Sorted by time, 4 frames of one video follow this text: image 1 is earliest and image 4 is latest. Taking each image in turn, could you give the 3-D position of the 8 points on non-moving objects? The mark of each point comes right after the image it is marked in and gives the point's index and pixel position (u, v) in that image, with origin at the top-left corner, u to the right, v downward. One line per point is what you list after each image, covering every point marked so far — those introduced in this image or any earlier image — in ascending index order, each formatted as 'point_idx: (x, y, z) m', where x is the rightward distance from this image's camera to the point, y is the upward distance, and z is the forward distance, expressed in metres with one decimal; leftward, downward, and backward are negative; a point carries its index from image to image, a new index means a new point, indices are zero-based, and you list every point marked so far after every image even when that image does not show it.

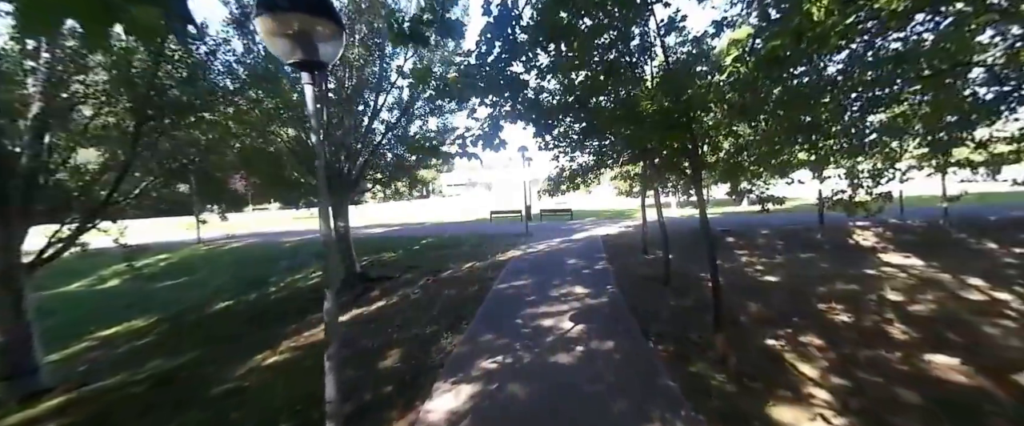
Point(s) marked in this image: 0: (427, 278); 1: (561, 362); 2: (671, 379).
0: (-2.2, -1.7, +8.6) m
1: (+0.6, -1.8, +4.2) m
2: (+1.7, -1.8, +3.8) m
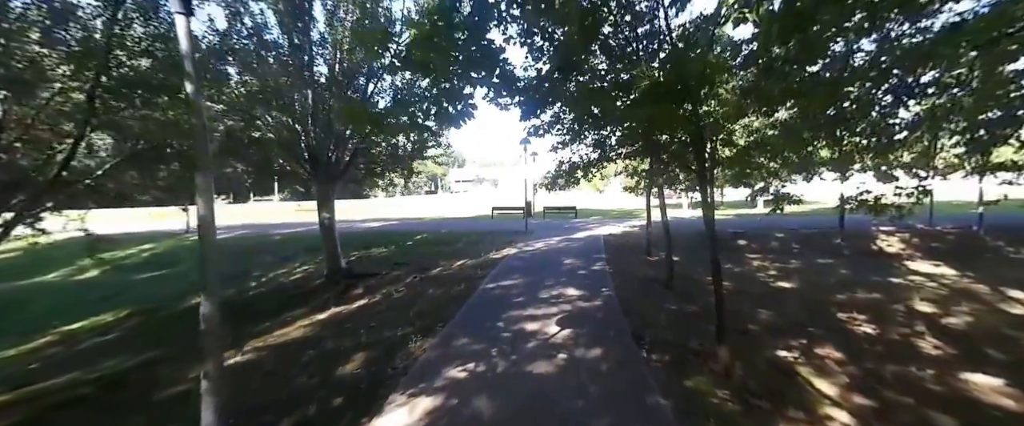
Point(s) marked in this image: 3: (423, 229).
0: (-2.4, -1.5, +8.2) m
1: (+0.3, -1.7, +3.7) m
2: (+1.4, -1.7, +3.2) m
3: (-3.6, -0.6, +14.0) m
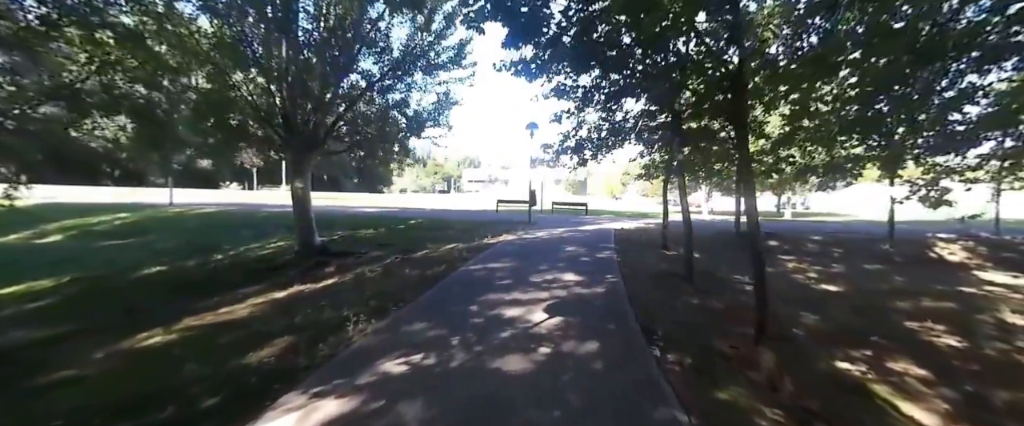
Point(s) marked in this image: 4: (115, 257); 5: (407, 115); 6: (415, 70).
0: (-2.5, -1.0, +7.2) m
1: (0.0, -1.2, +2.6) m
2: (+1.1, -1.2, +2.1) m
3: (-3.4, -0.1, +13.1) m
4: (-8.3, -0.9, +7.2) m
5: (-2.8, +2.6, +9.1) m
6: (-2.4, +3.6, +8.7) m
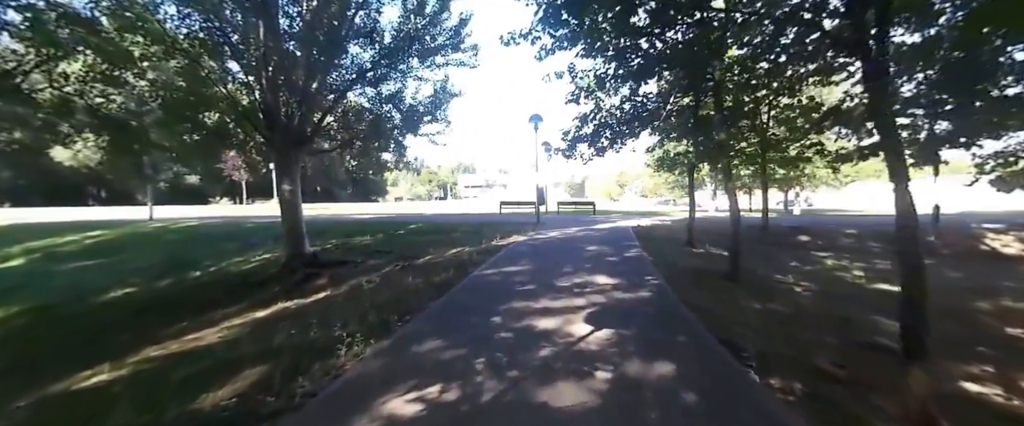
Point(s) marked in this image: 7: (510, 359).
0: (-2.2, -1.0, +6.5) m
1: (+0.3, -1.0, +1.9) m
2: (+1.4, -1.0, +1.4) m
3: (-3.2, -0.3, +12.3) m
4: (-8.0, -1.2, +6.4) m
5: (-2.7, +2.5, +8.4) m
6: (-2.3, +3.6, +8.0) m
7: (0.0, -1.0, +2.4) m
